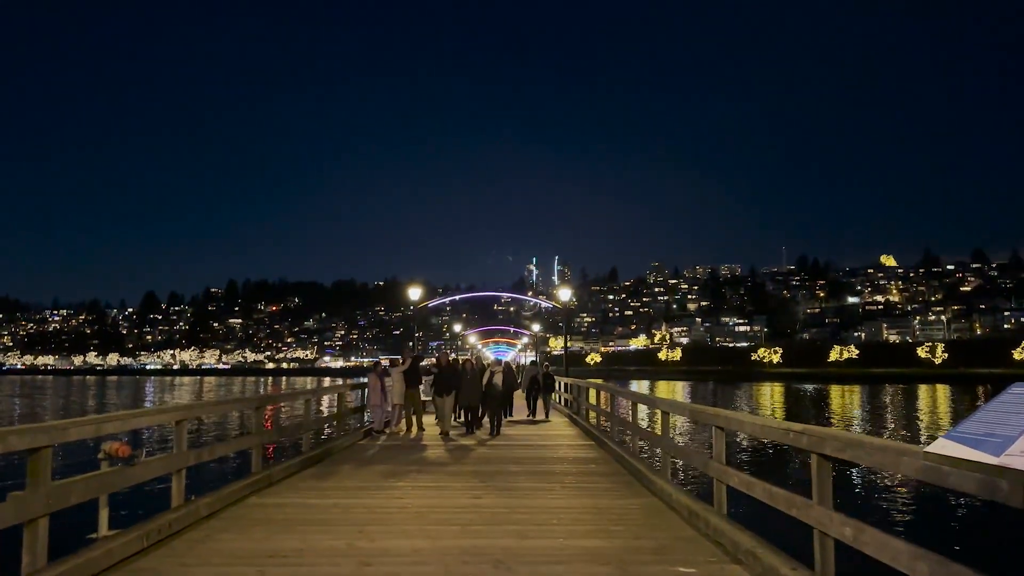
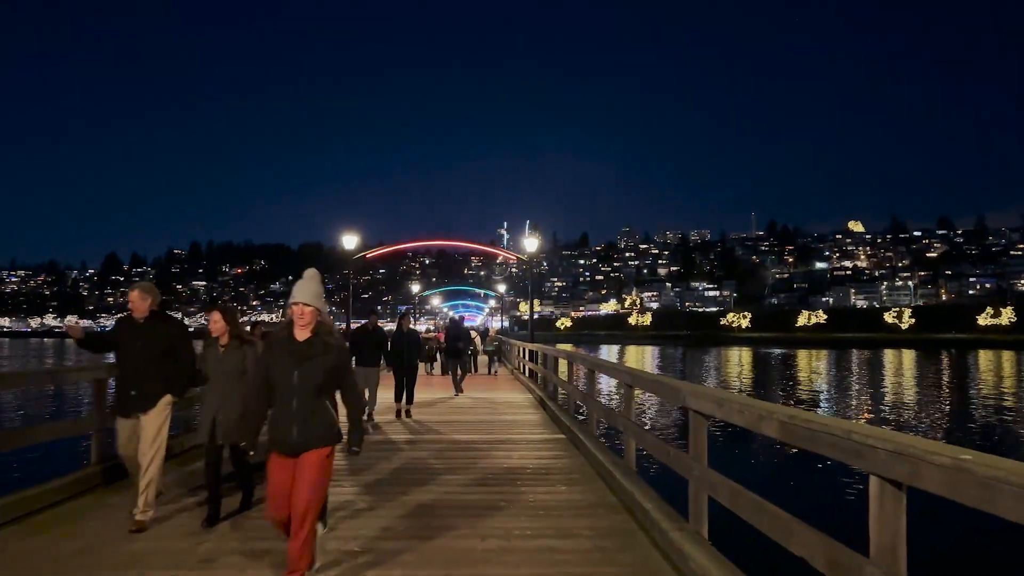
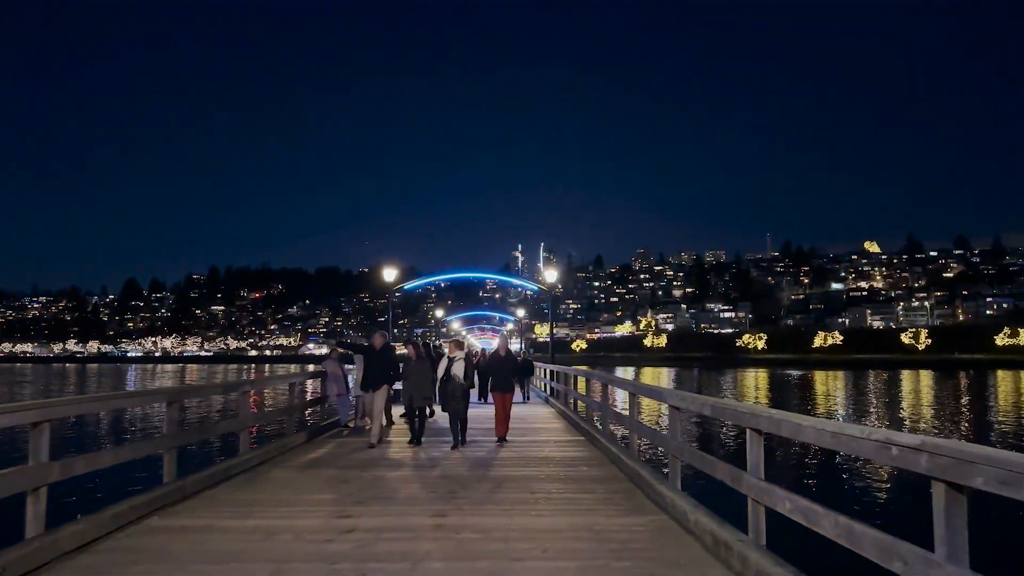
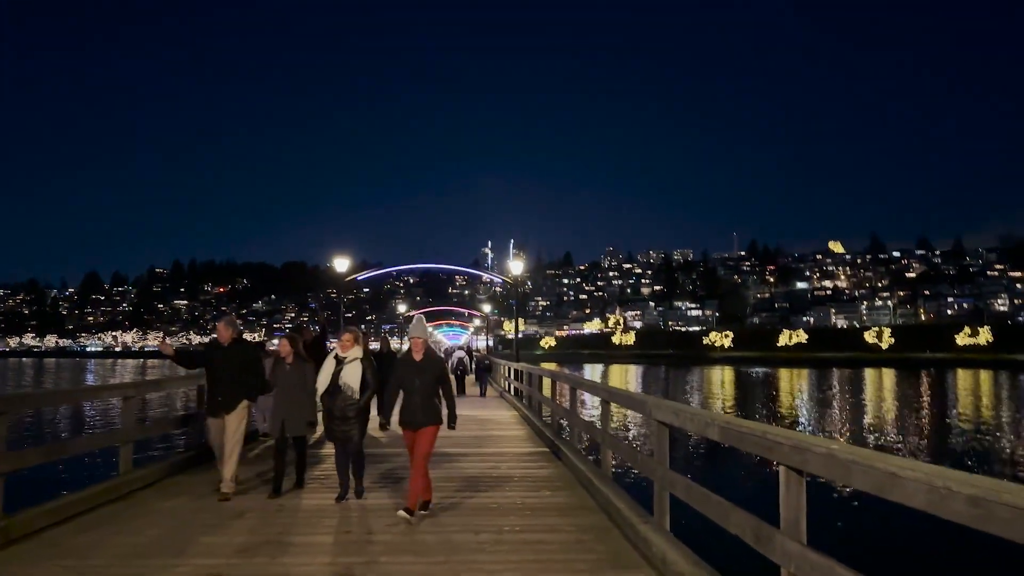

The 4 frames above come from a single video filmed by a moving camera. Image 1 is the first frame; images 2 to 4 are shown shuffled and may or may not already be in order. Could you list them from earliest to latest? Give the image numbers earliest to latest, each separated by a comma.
3, 4, 2
